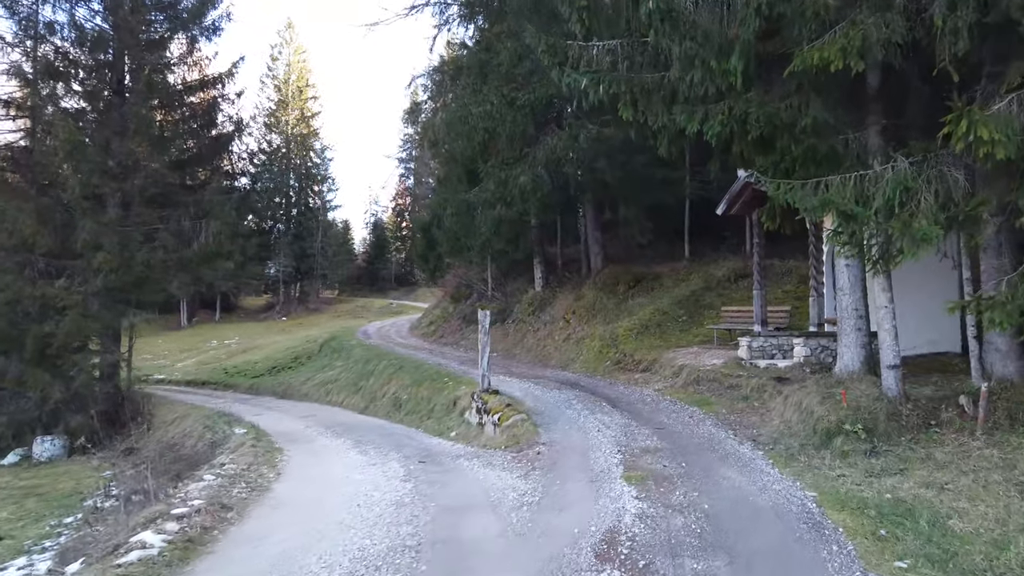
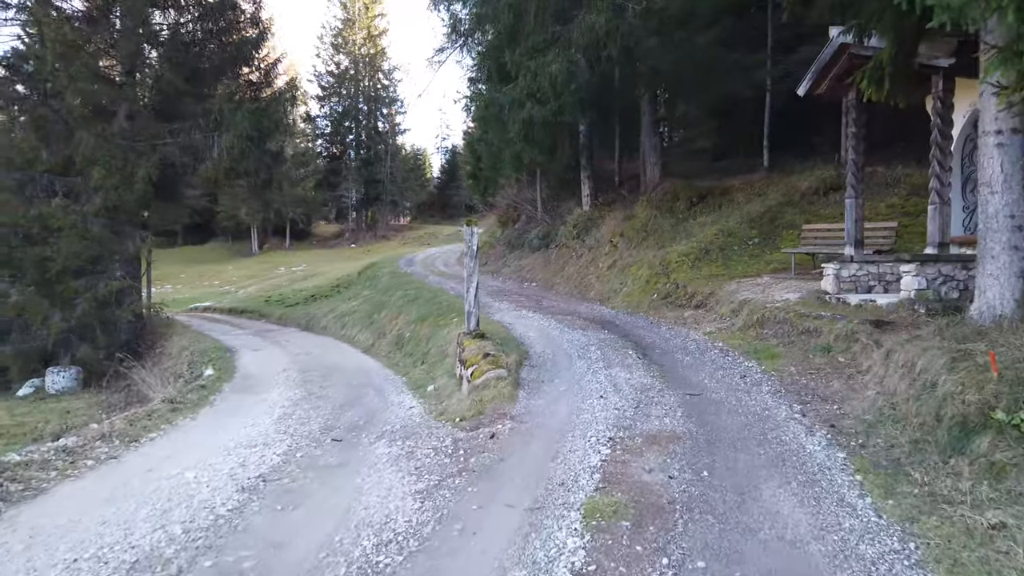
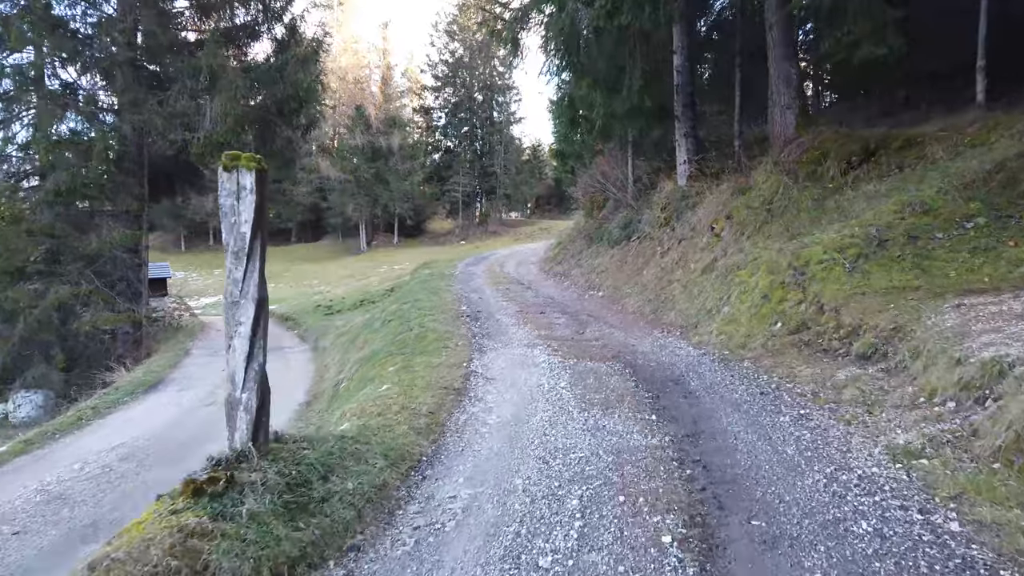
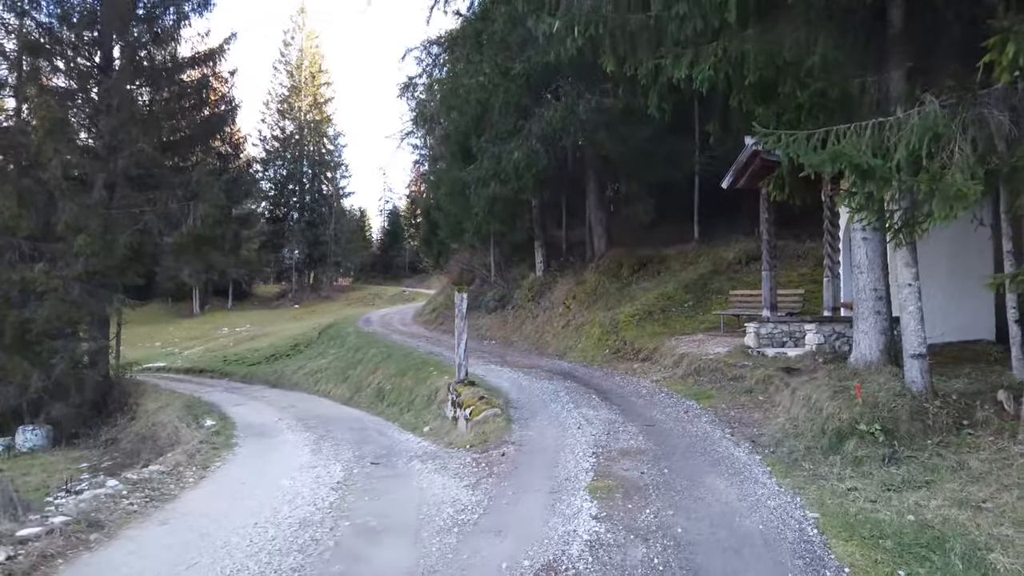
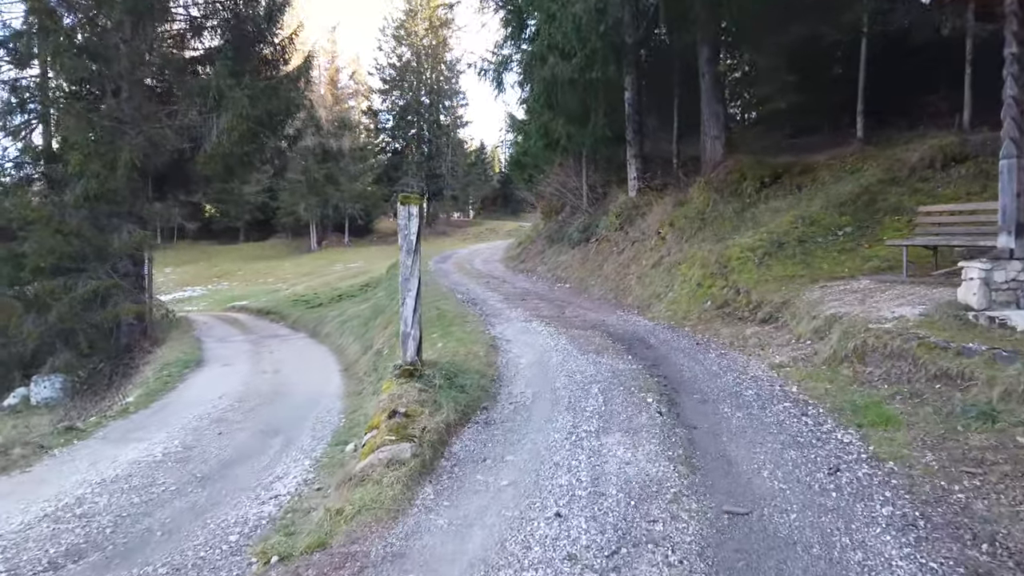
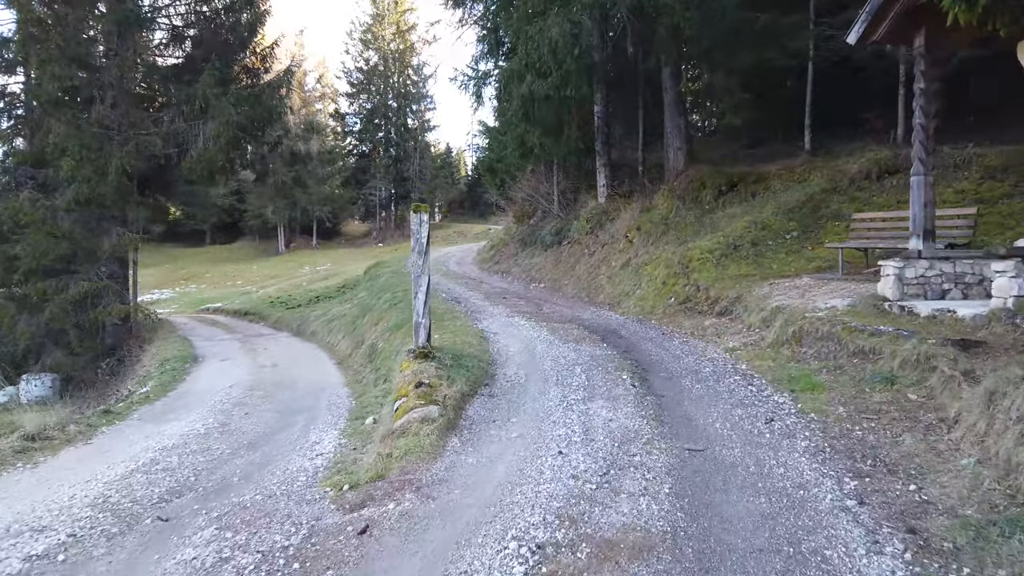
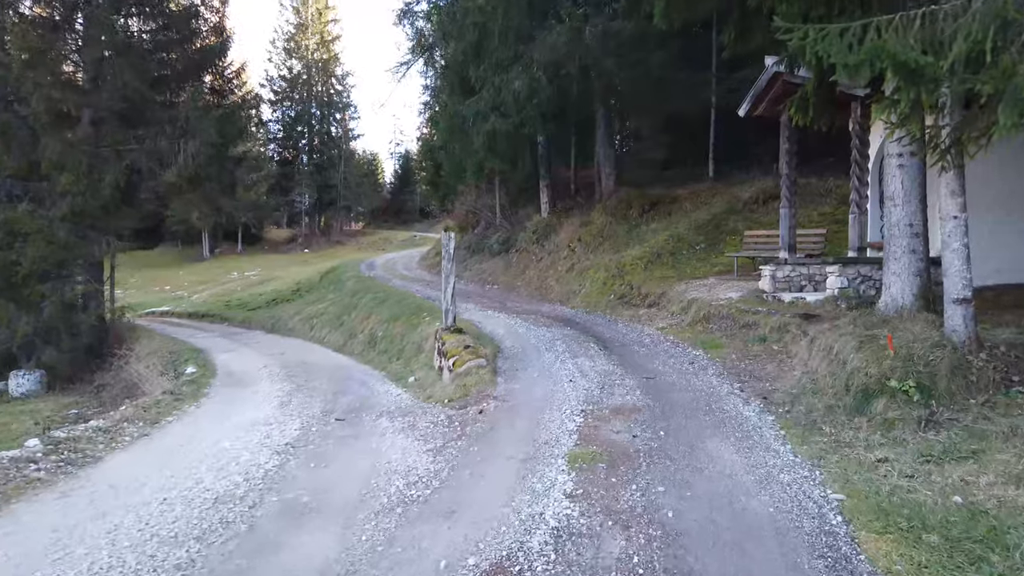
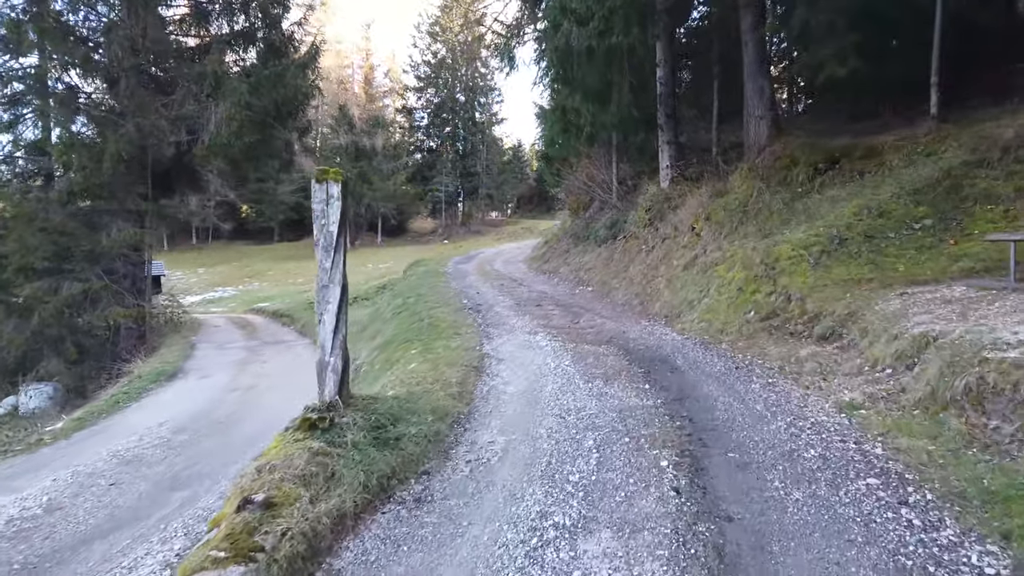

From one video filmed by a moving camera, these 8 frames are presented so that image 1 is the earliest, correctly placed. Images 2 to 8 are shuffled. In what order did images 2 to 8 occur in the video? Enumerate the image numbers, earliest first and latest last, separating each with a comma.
4, 7, 2, 6, 5, 8, 3
